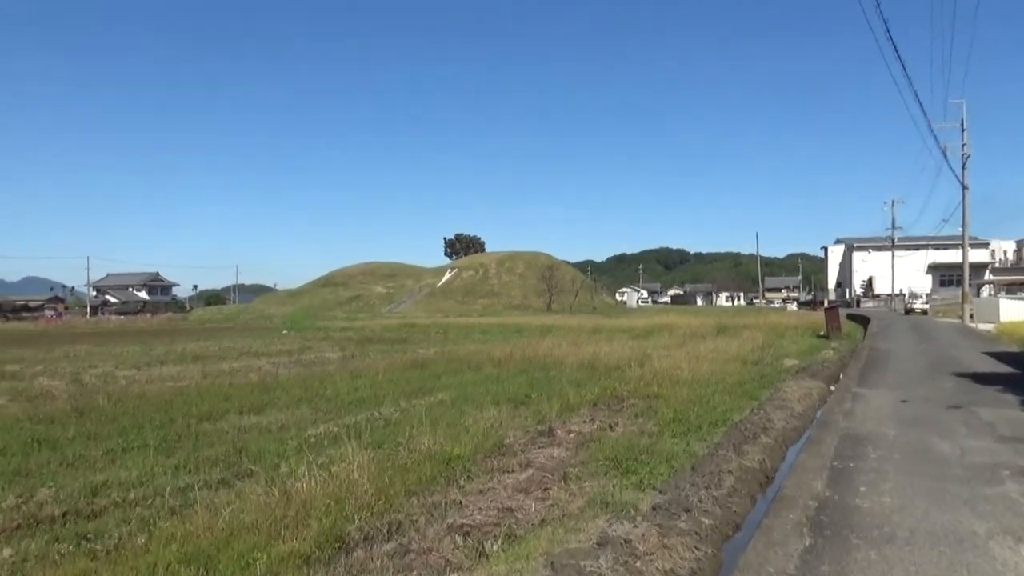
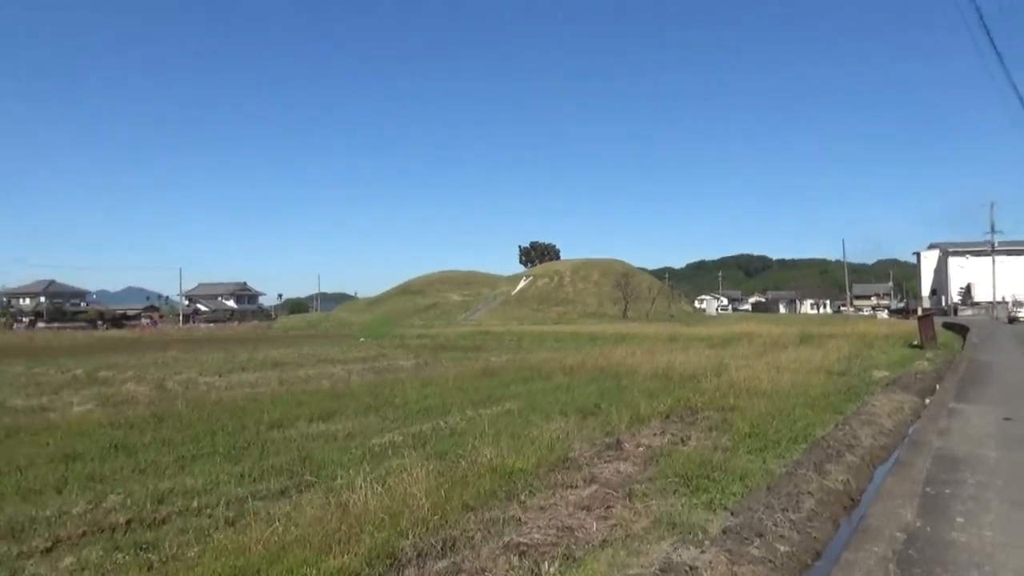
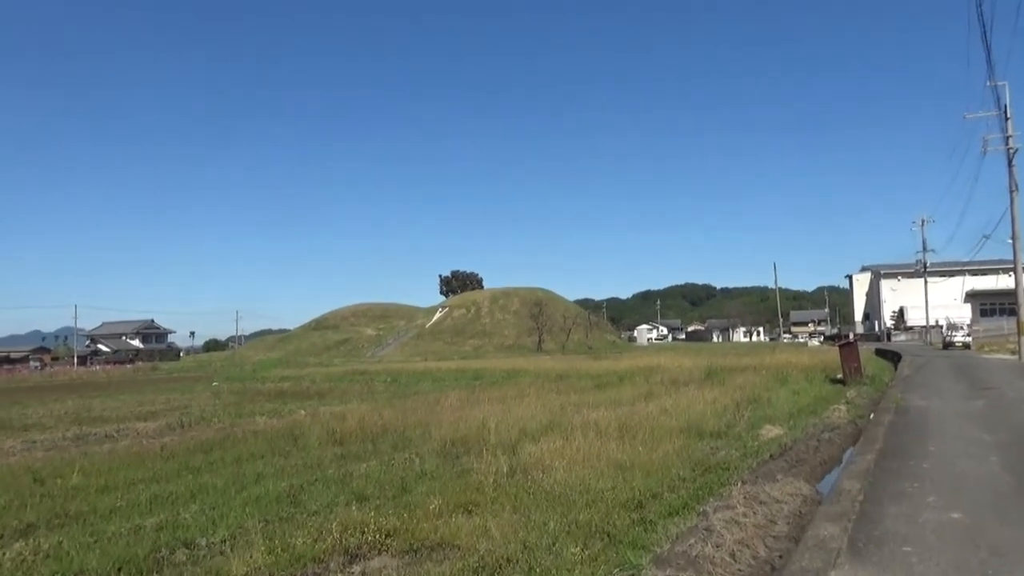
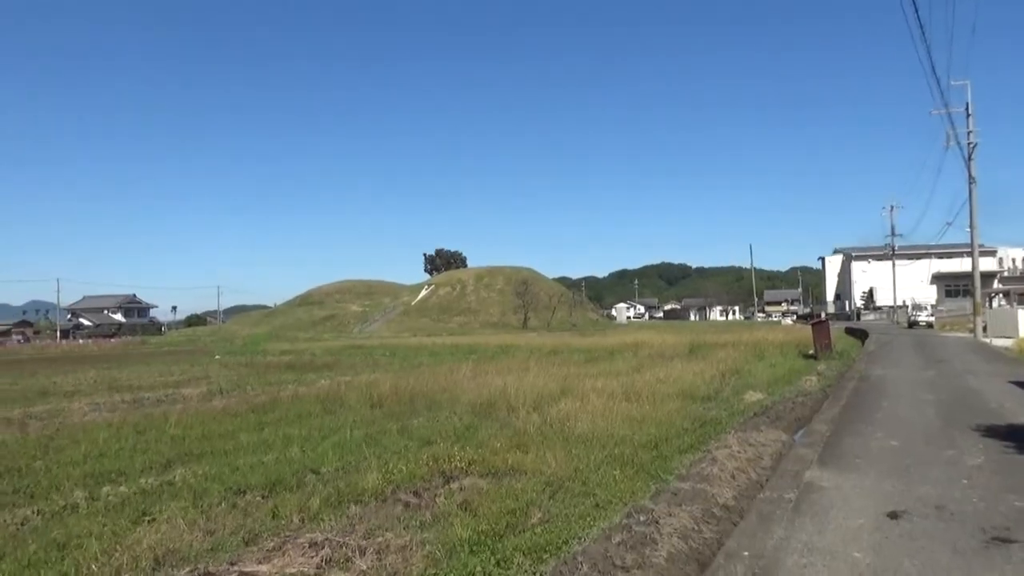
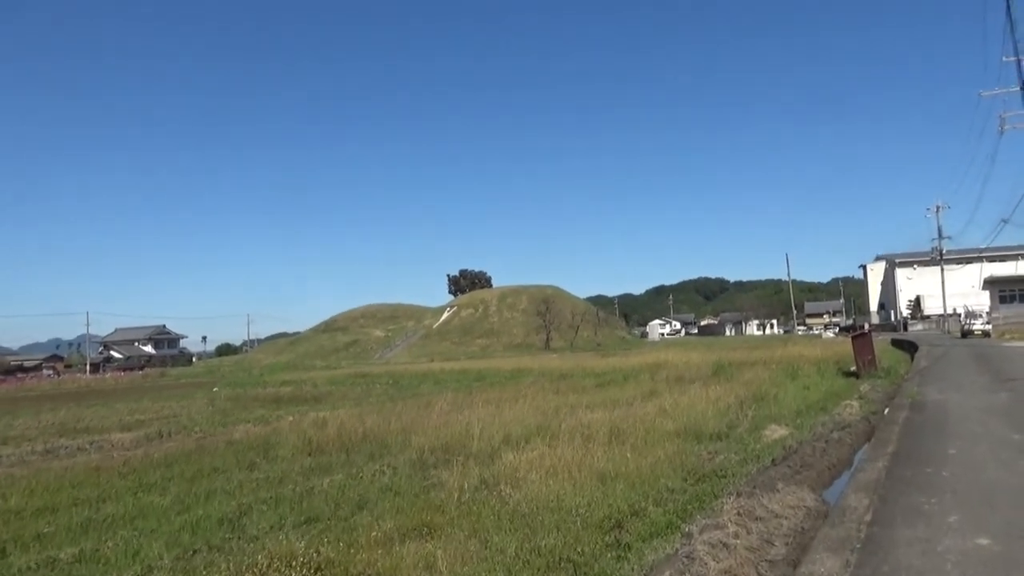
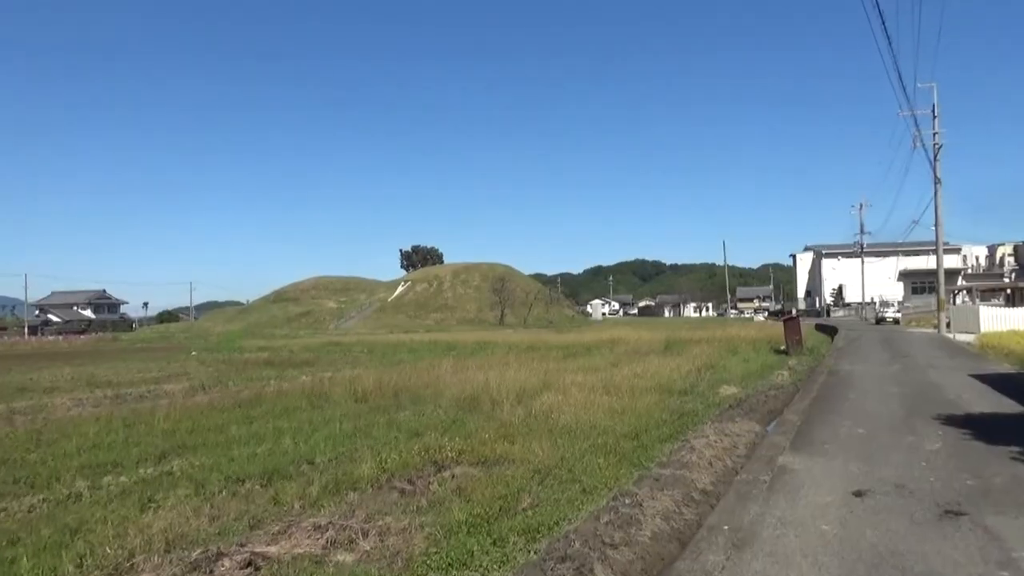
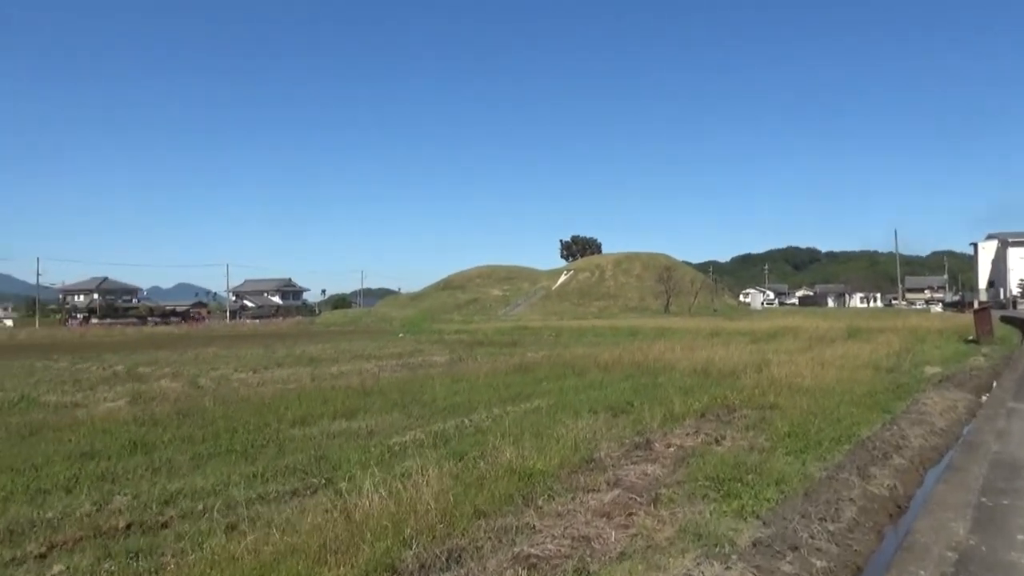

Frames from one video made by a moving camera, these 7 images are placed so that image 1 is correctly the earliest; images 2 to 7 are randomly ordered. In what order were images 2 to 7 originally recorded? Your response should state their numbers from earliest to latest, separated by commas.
2, 7, 6, 4, 3, 5
